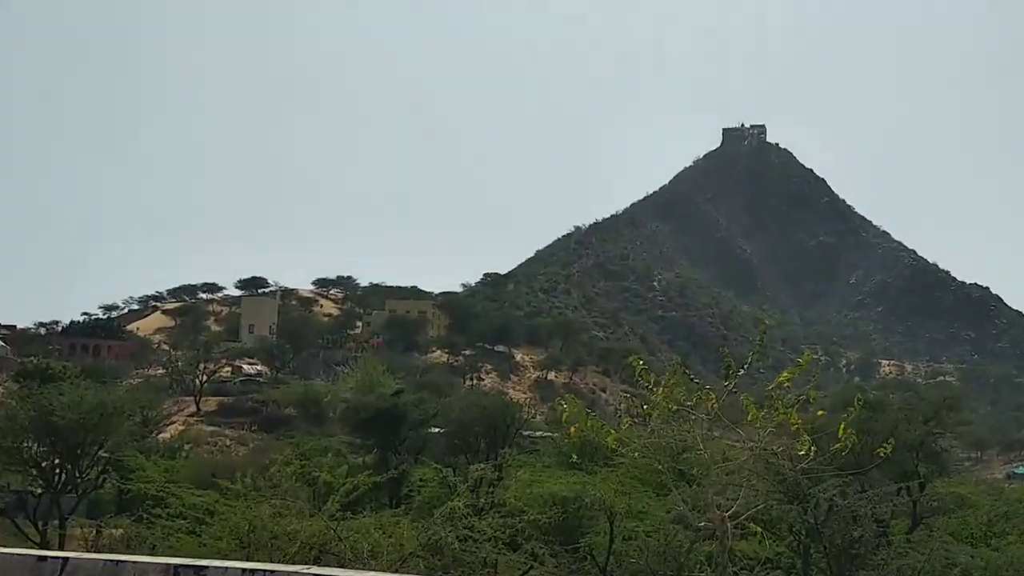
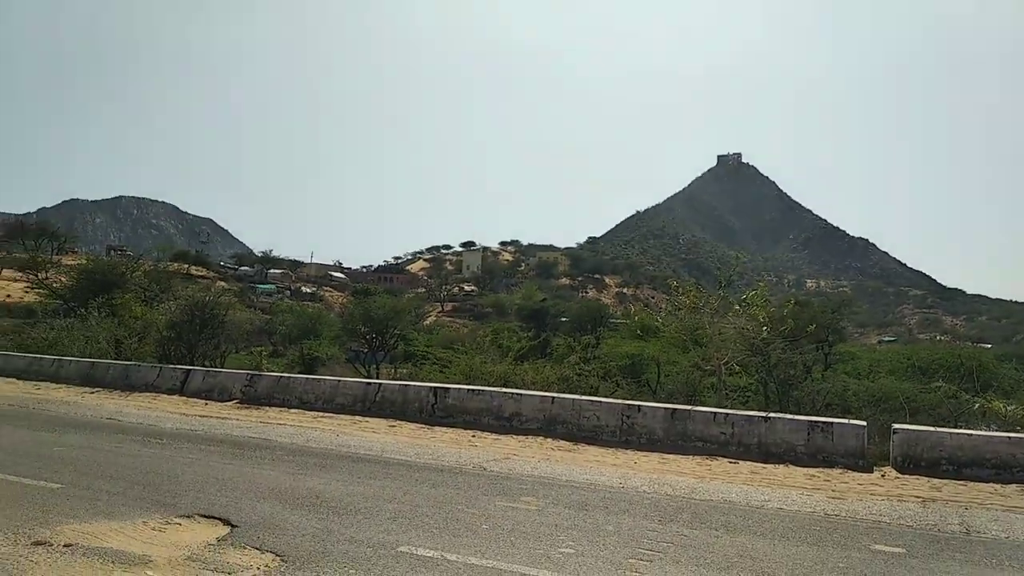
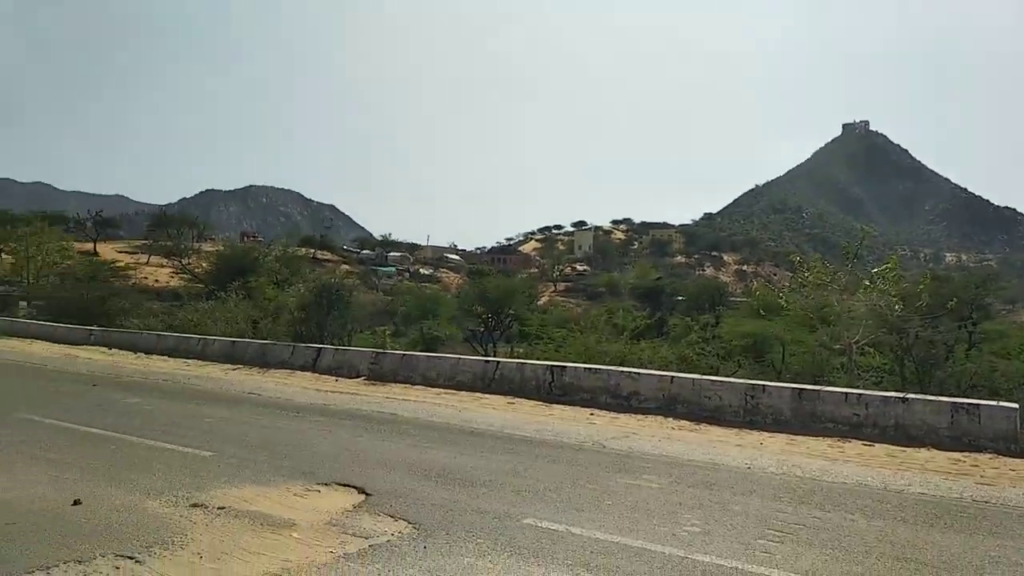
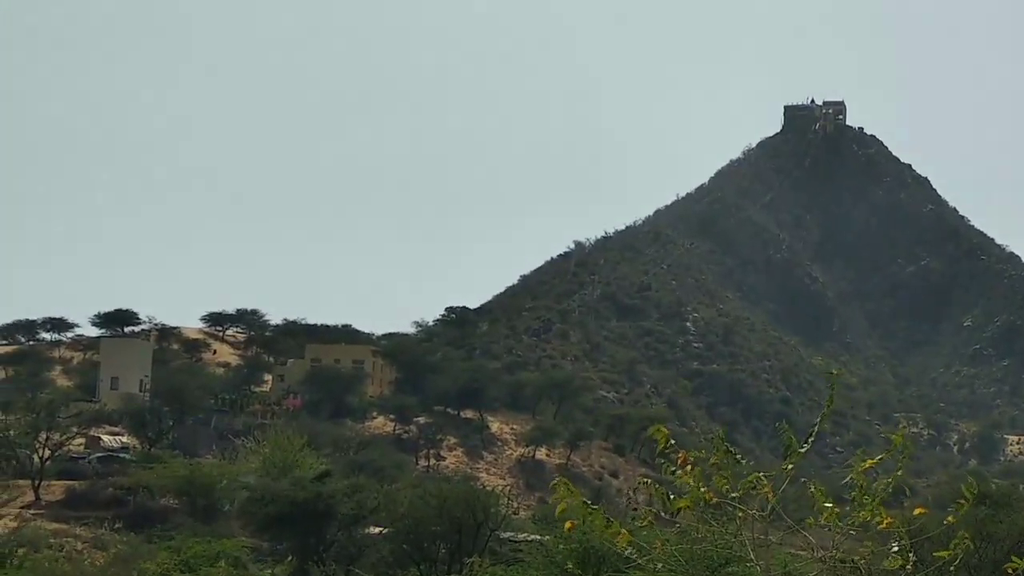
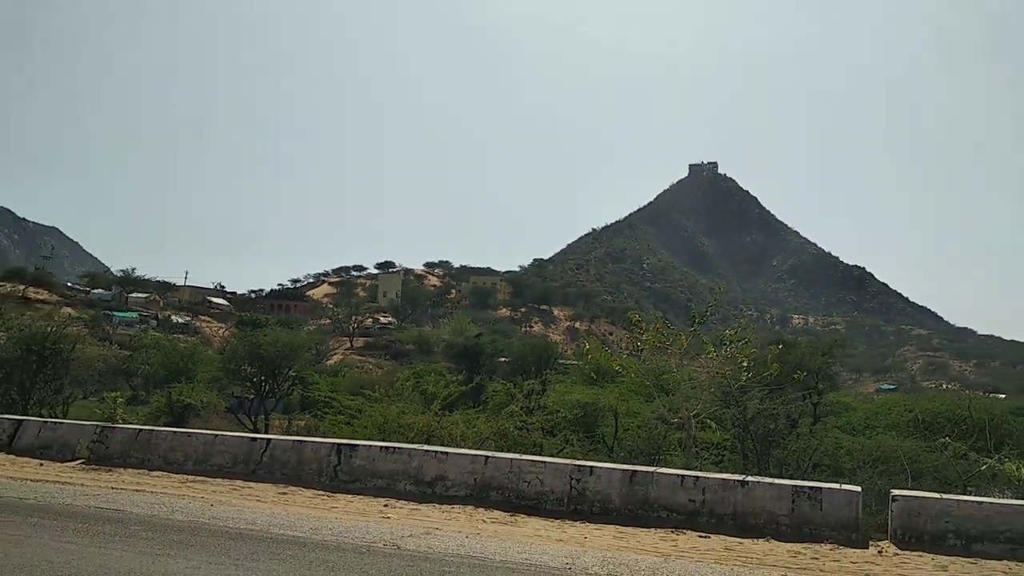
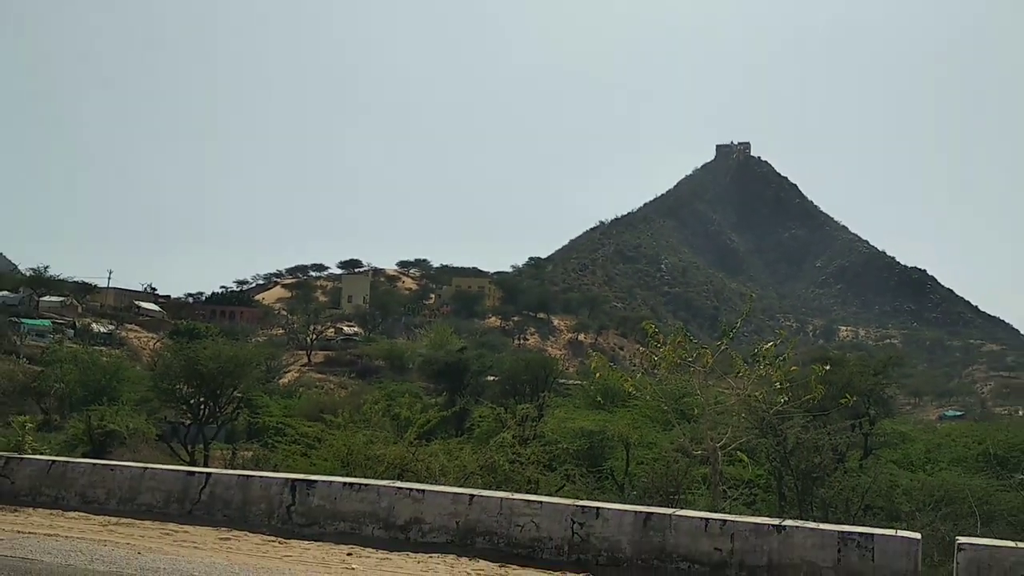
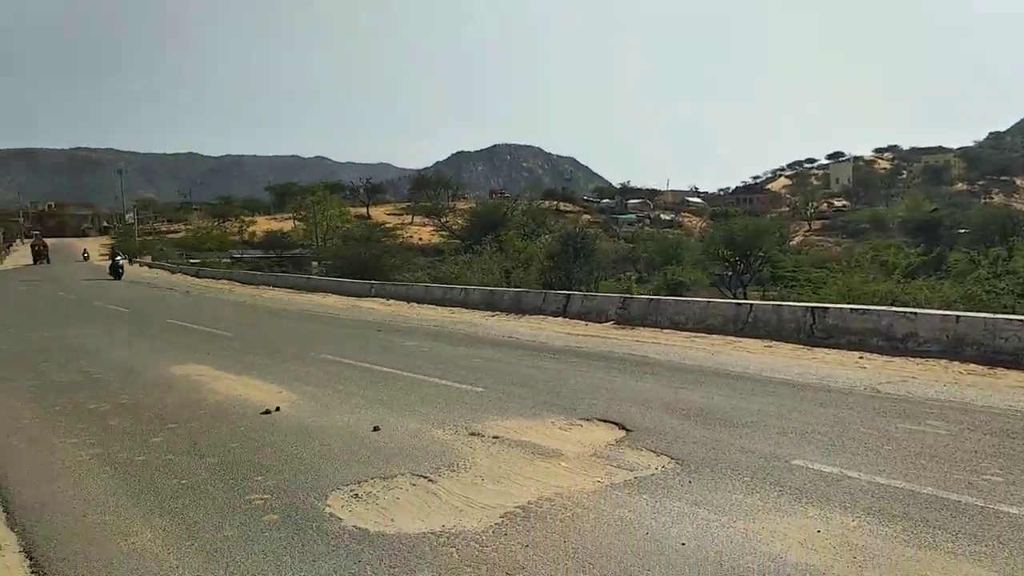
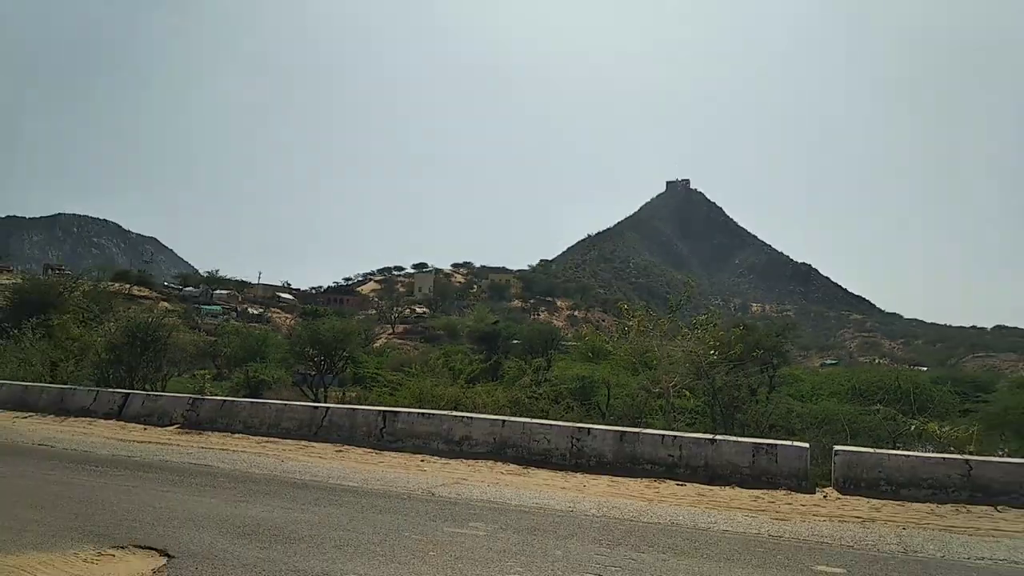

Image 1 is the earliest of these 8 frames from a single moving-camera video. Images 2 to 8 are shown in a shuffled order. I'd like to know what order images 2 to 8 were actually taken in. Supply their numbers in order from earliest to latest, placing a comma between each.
4, 6, 5, 8, 2, 3, 7
